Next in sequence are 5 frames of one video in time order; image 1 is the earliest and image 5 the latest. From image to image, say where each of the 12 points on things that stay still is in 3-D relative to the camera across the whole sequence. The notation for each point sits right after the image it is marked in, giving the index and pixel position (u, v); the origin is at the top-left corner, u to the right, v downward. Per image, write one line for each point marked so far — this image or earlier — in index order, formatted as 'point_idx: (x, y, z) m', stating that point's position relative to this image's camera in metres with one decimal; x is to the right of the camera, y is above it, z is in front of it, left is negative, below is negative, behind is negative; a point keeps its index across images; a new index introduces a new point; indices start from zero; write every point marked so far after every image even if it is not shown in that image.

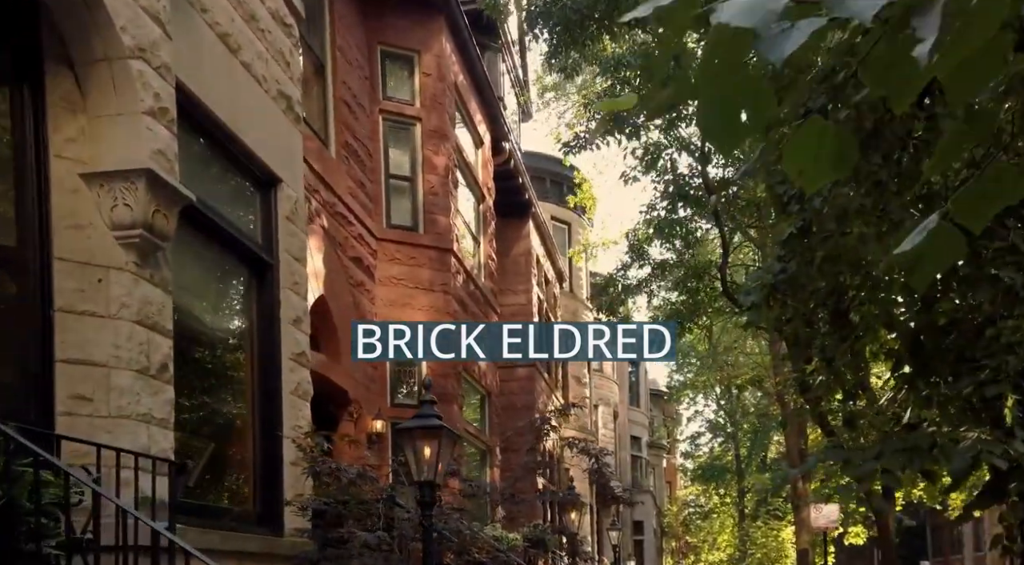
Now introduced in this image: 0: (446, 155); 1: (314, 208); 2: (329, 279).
0: (-0.8, +1.5, +14.5) m
1: (-1.8, +0.7, +10.7) m
2: (-1.7, +0.1, +11.0) m
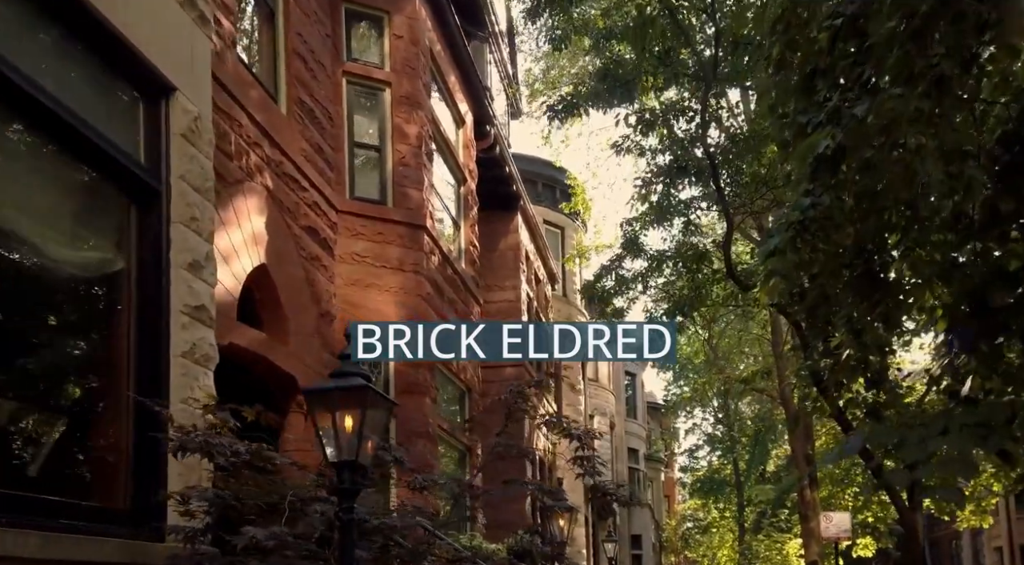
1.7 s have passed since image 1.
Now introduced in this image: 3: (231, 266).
0: (-1.0, +1.7, +13.0) m
1: (-2.0, +0.9, +9.2) m
2: (-1.9, +0.3, +9.5) m
3: (-2.0, +0.1, +8.6) m
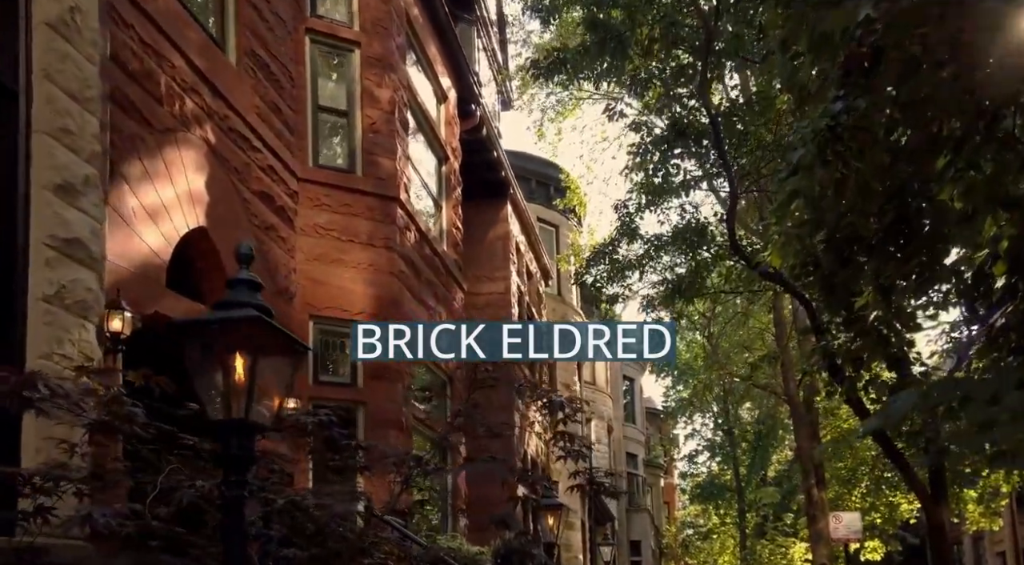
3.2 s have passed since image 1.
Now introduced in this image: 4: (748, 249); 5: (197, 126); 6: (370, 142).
0: (-1.2, +2.0, +11.8) m
1: (-2.2, +1.2, +8.1) m
2: (-2.1, +0.5, +8.4) m
3: (-2.2, +0.4, +7.5) m
4: (+2.7, +0.4, +13.4) m
5: (-2.2, +1.1, +8.3) m
6: (-1.4, +1.4, +11.5) m
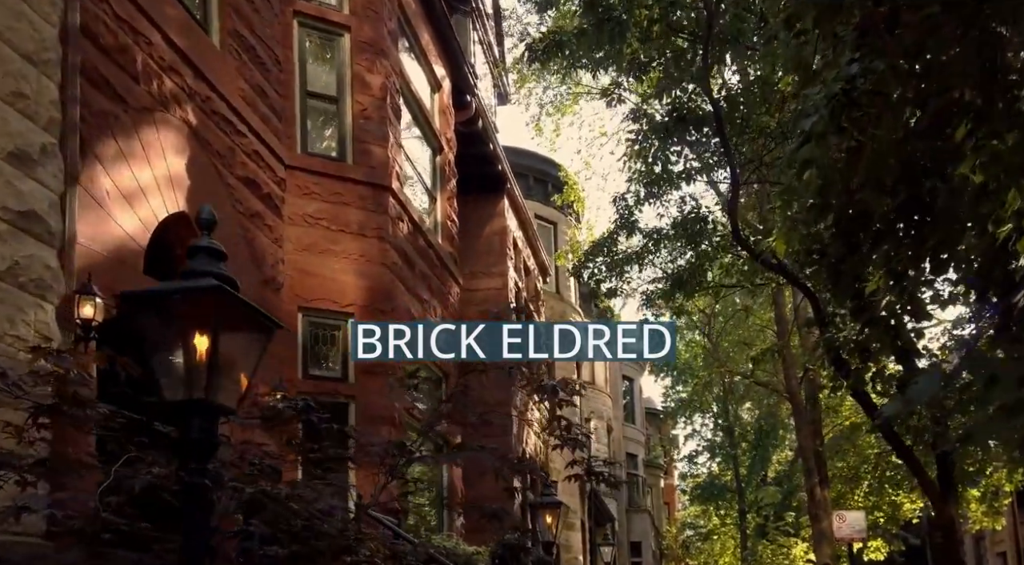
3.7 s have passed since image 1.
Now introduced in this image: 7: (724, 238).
0: (-1.2, +2.0, +11.5) m
1: (-2.3, +1.3, +7.7) m
2: (-2.2, +0.6, +8.0) m
3: (-2.3, +0.4, +7.1) m
4: (+2.6, +0.5, +13.0) m
5: (-2.2, +1.2, +7.9) m
6: (-1.4, +1.5, +11.2) m
7: (+3.0, +0.6, +16.5) m
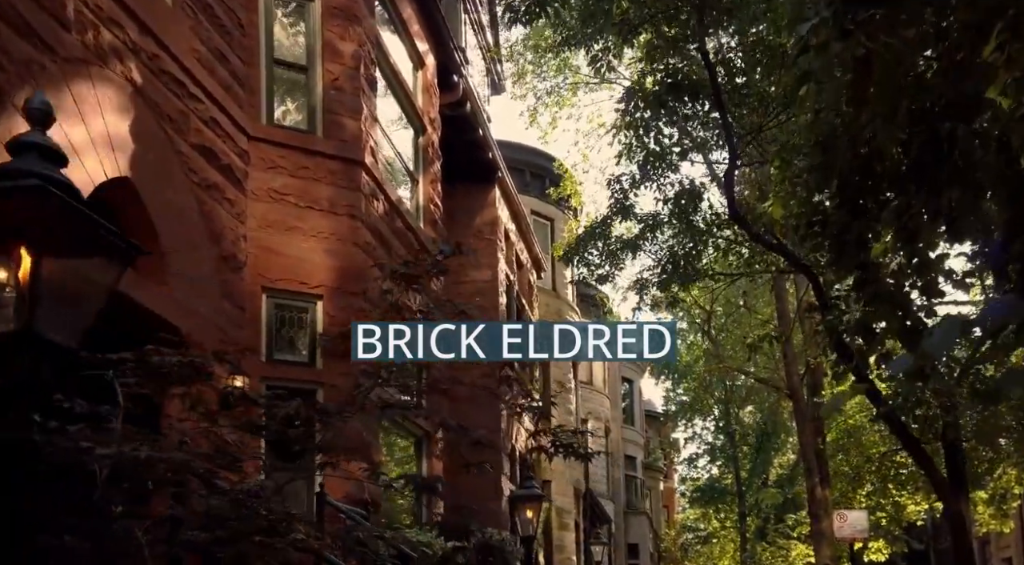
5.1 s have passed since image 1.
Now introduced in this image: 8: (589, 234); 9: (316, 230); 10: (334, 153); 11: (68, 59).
0: (-1.4, +2.2, +10.8) m
1: (-2.4, +1.4, +7.0) m
2: (-2.3, +0.8, +7.3) m
3: (-2.4, +0.6, +6.4) m
4: (+2.5, +0.6, +12.3) m
5: (-2.4, +1.4, +7.3) m
6: (-1.6, +1.6, +10.5) m
7: (+2.8, +0.8, +15.8) m
8: (+1.1, +0.7, +17.3) m
9: (-1.7, +0.4, +9.9) m
10: (-1.6, +1.1, +10.3) m
11: (-2.5, +1.2, +6.6) m
